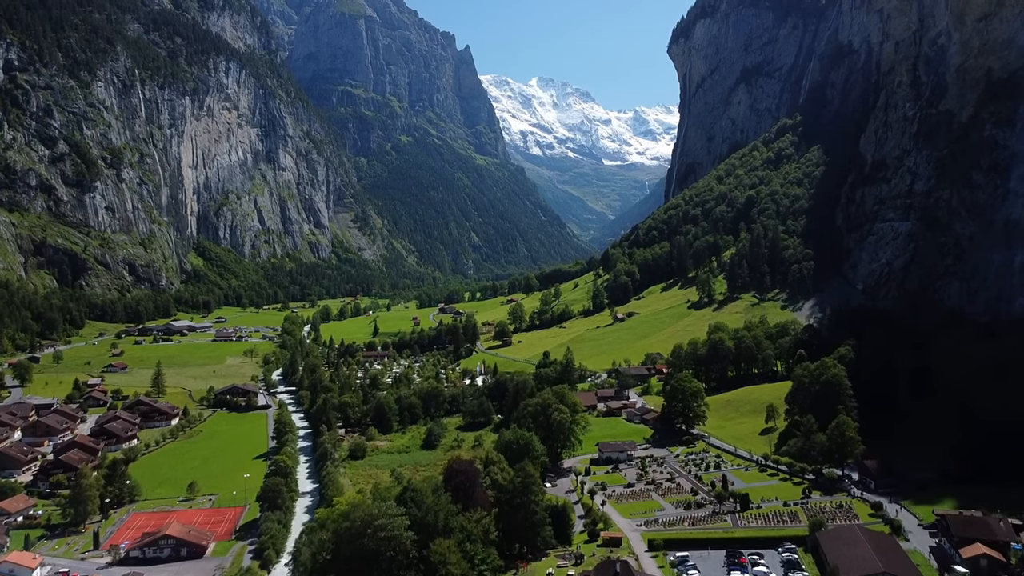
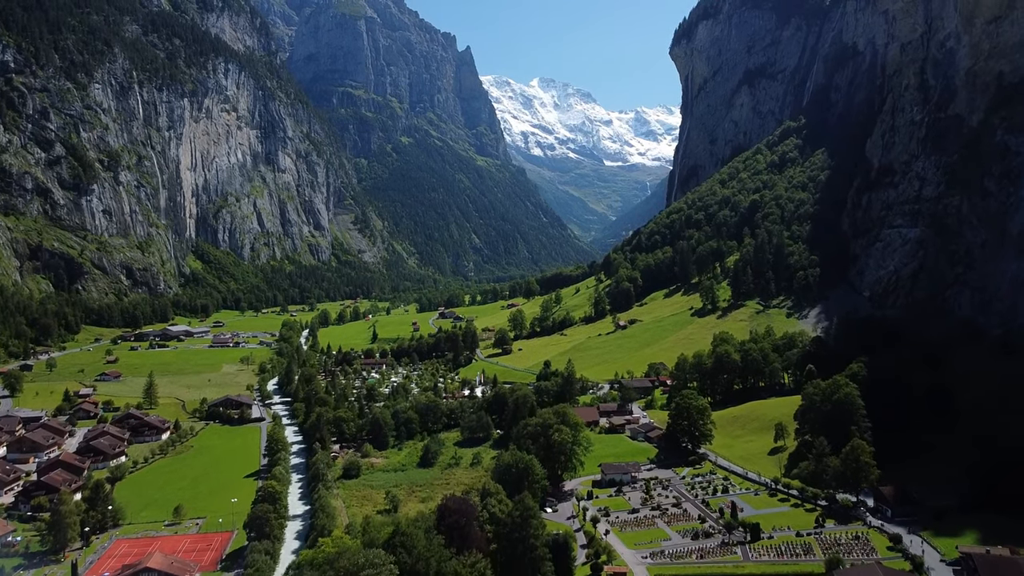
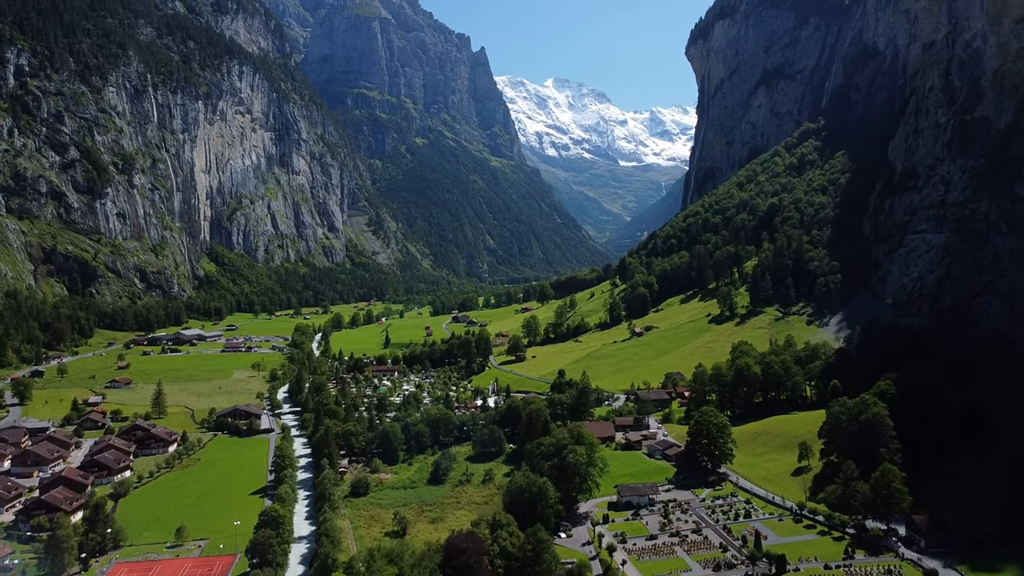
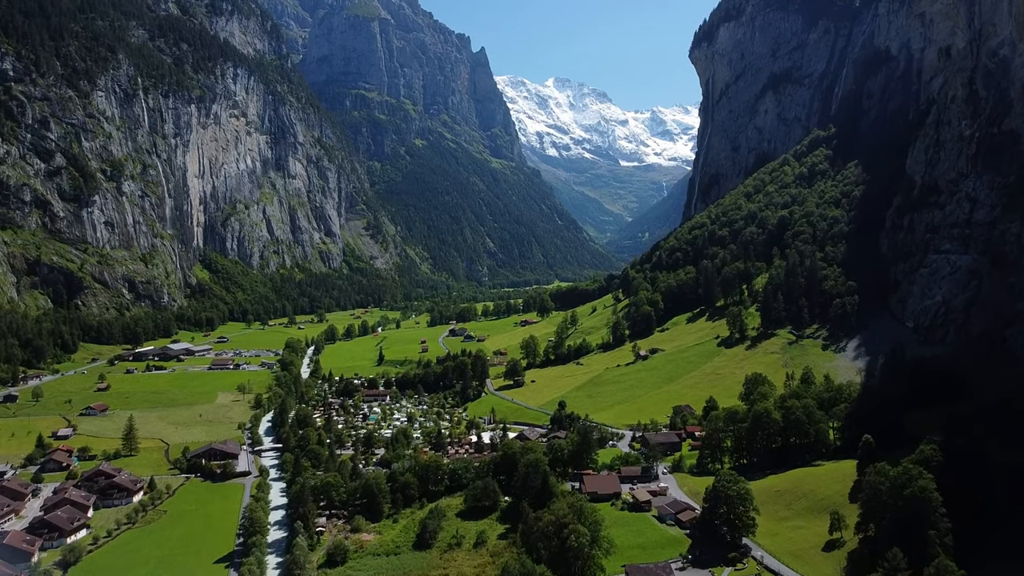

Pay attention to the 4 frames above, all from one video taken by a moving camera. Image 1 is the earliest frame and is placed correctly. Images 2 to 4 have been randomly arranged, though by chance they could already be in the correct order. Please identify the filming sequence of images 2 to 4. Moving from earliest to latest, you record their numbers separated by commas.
2, 3, 4
